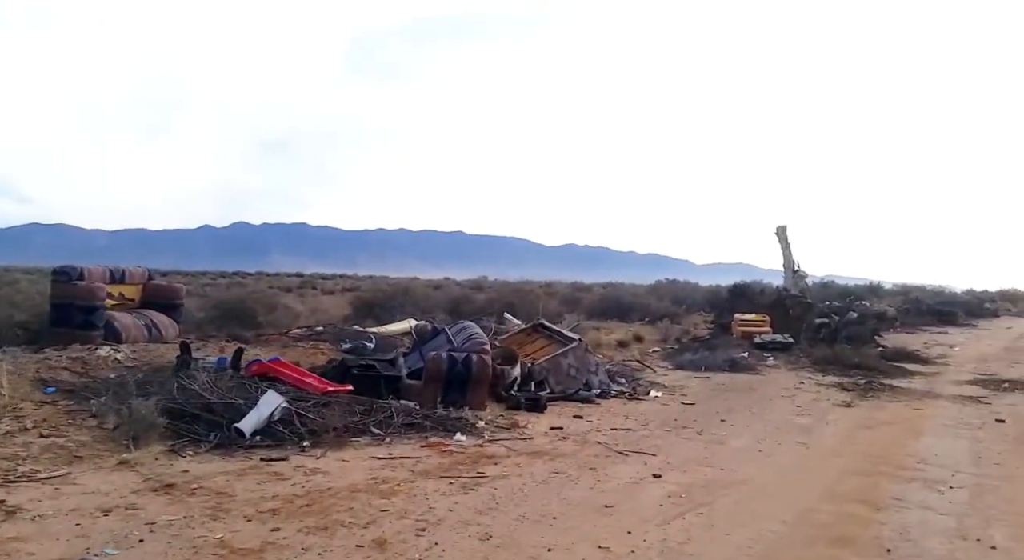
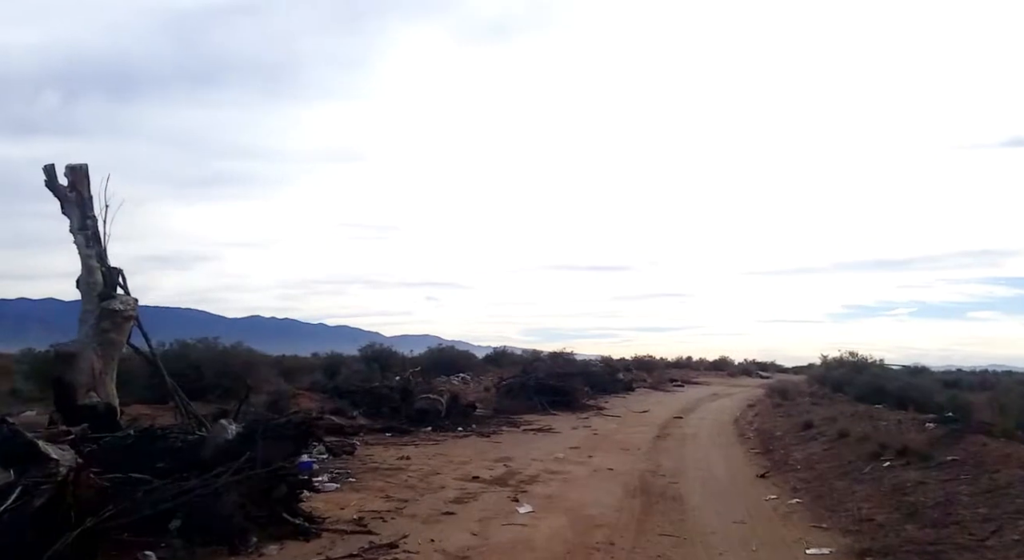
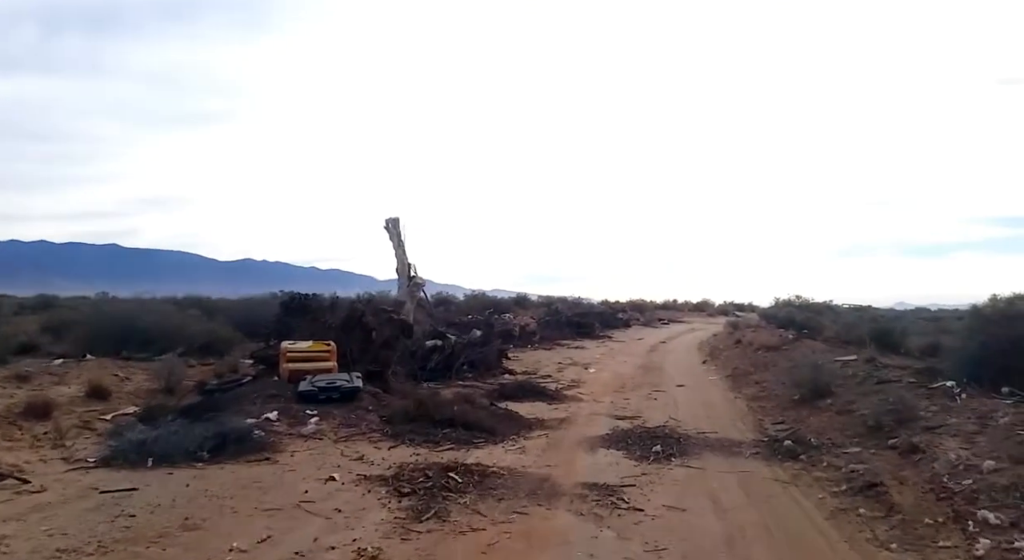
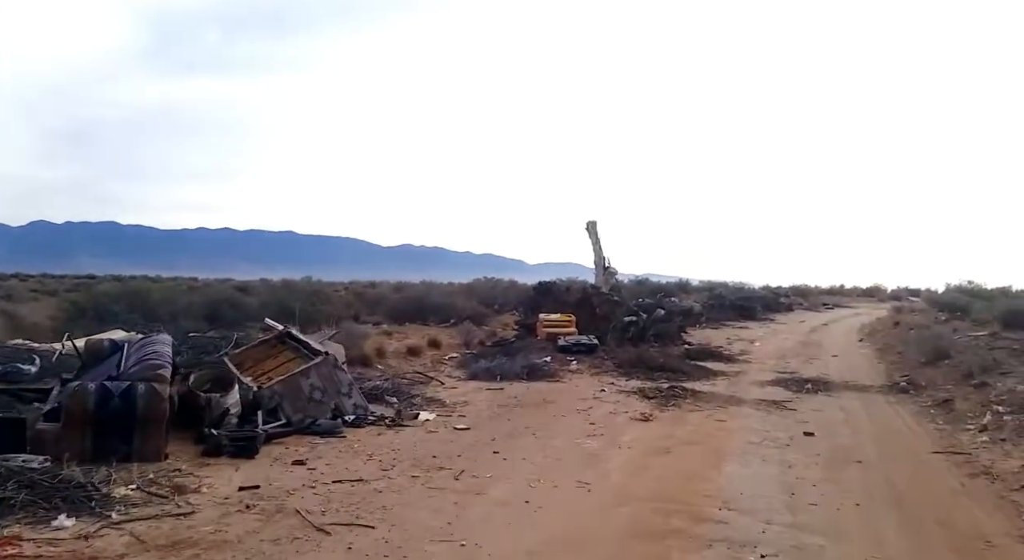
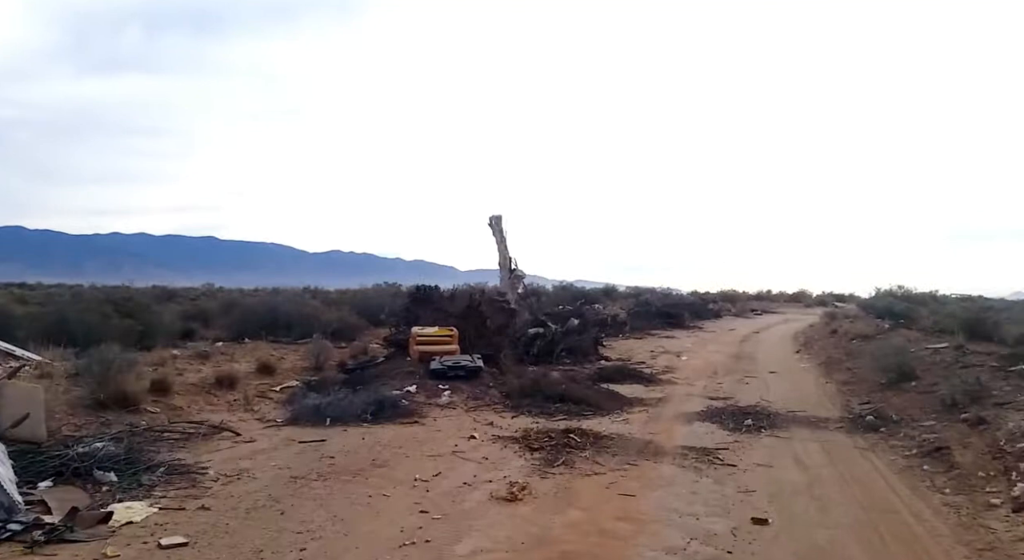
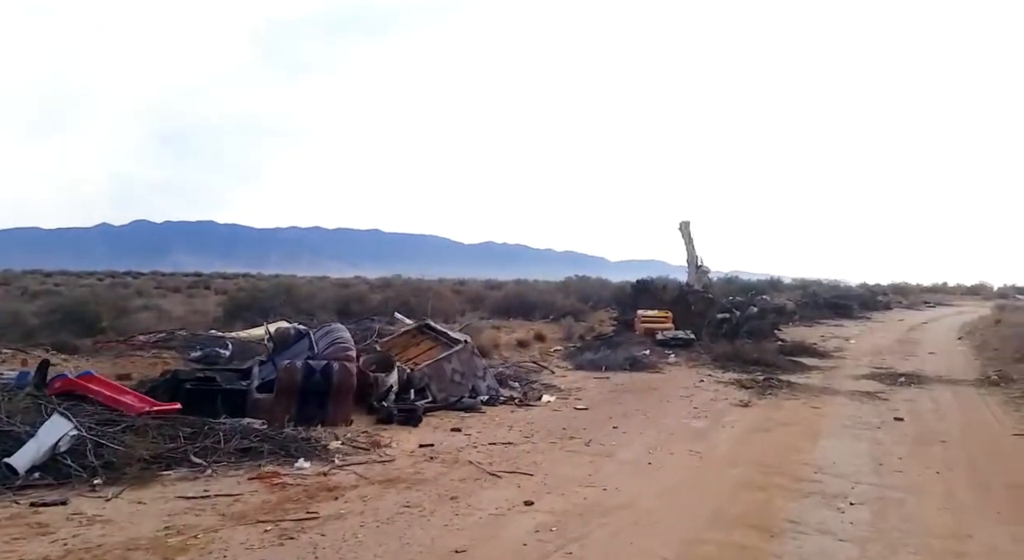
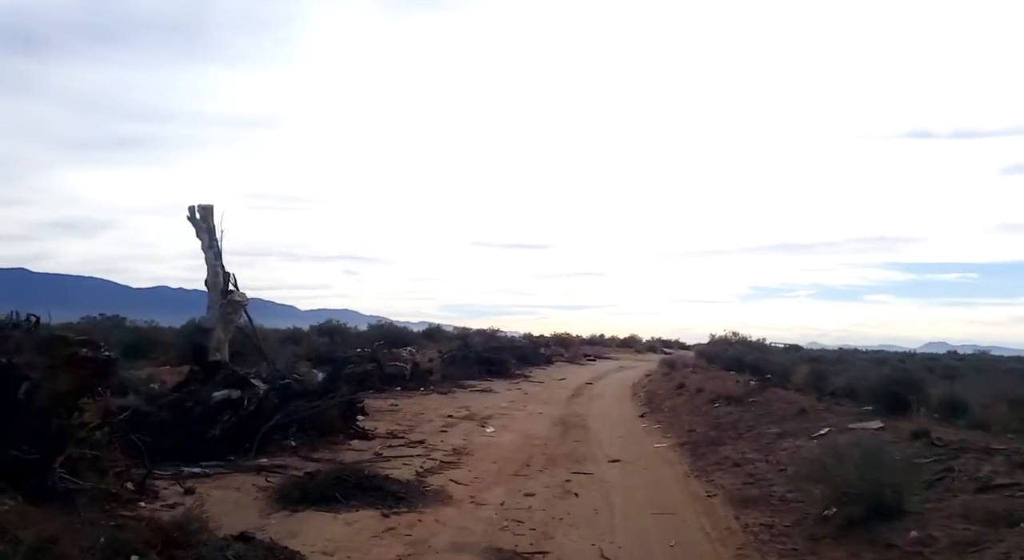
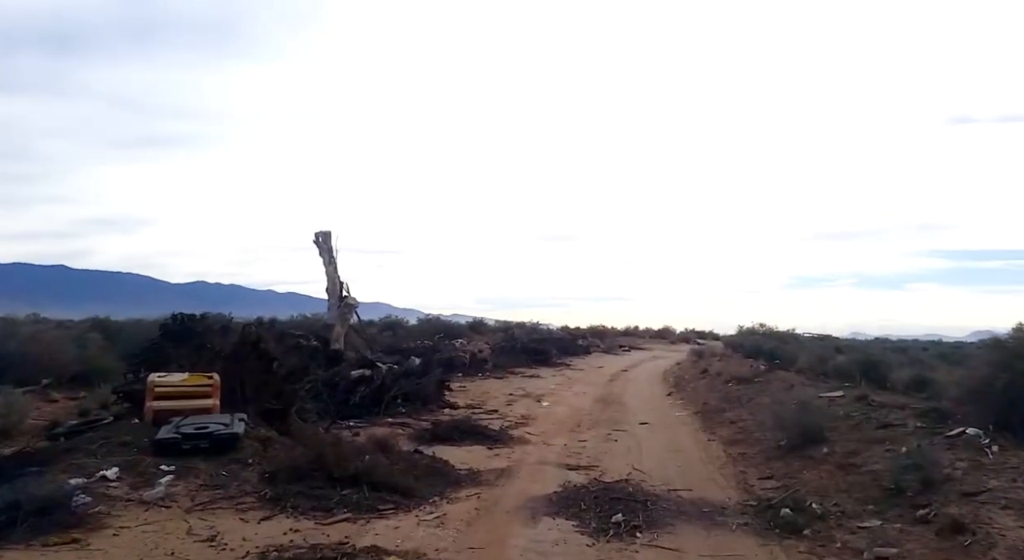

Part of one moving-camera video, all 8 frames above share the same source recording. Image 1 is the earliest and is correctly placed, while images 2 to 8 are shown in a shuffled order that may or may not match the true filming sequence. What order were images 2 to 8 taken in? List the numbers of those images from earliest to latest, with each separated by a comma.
6, 4, 5, 3, 8, 7, 2
